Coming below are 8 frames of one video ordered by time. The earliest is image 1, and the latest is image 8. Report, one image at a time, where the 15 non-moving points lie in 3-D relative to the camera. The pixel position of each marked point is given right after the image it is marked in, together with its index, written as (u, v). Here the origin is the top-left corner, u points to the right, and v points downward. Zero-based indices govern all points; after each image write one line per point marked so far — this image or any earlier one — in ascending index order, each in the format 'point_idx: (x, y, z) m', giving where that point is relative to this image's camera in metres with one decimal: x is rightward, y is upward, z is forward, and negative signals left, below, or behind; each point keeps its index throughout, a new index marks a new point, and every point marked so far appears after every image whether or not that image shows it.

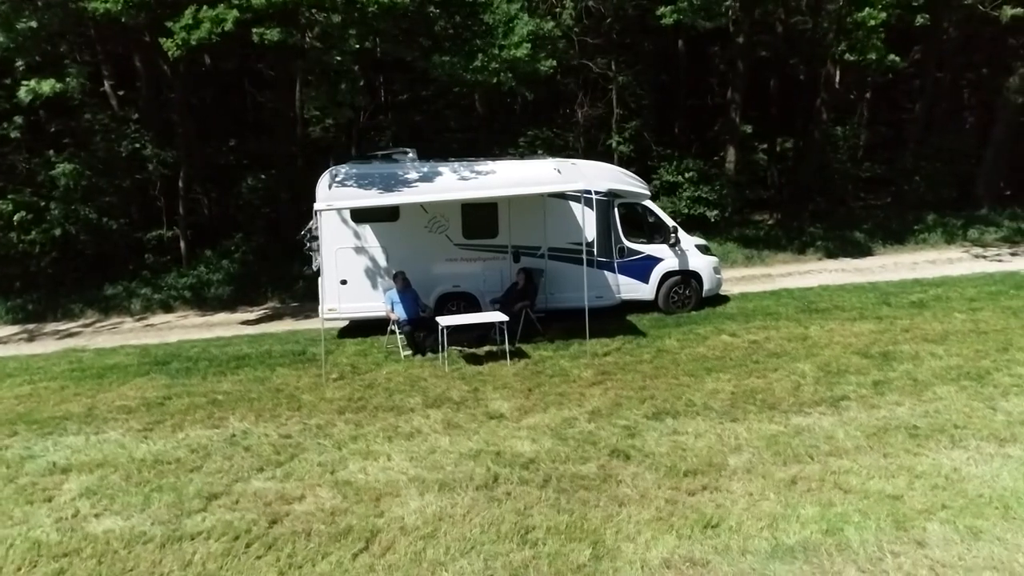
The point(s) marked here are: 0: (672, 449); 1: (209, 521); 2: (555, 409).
0: (+1.6, -1.6, +7.3) m
1: (-2.6, -2.0, +6.2) m
2: (+0.5, -1.5, +8.7) m
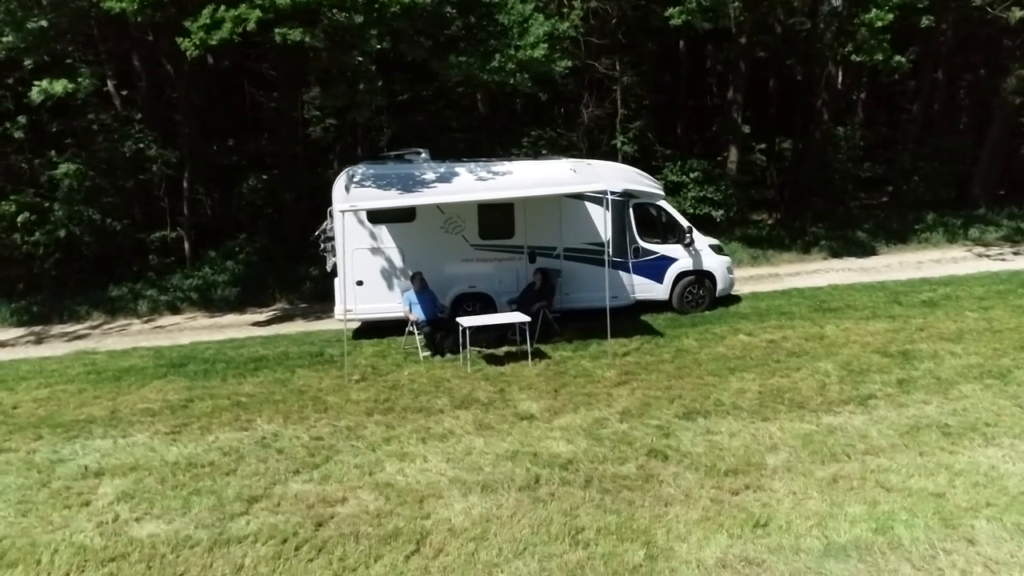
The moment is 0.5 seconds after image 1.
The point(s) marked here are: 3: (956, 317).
0: (+2.0, -1.6, +7.4) m
1: (-2.2, -2.0, +6.2) m
2: (+0.9, -1.5, +8.7) m
3: (+7.7, -0.5, +12.5) m
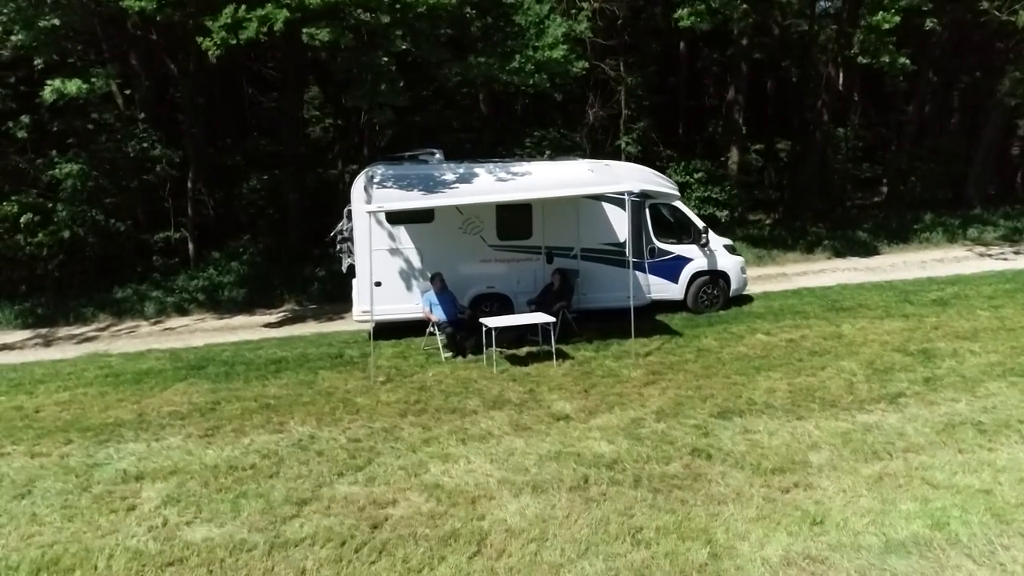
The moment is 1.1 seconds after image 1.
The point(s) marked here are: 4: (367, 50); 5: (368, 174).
0: (+2.5, -1.6, +7.4) m
1: (-1.7, -2.1, +6.2) m
2: (+1.3, -1.5, +8.8) m
3: (+8.0, -0.5, +12.7) m
4: (-2.3, +3.9, +11.8) m
5: (-2.4, +1.9, +12.3) m
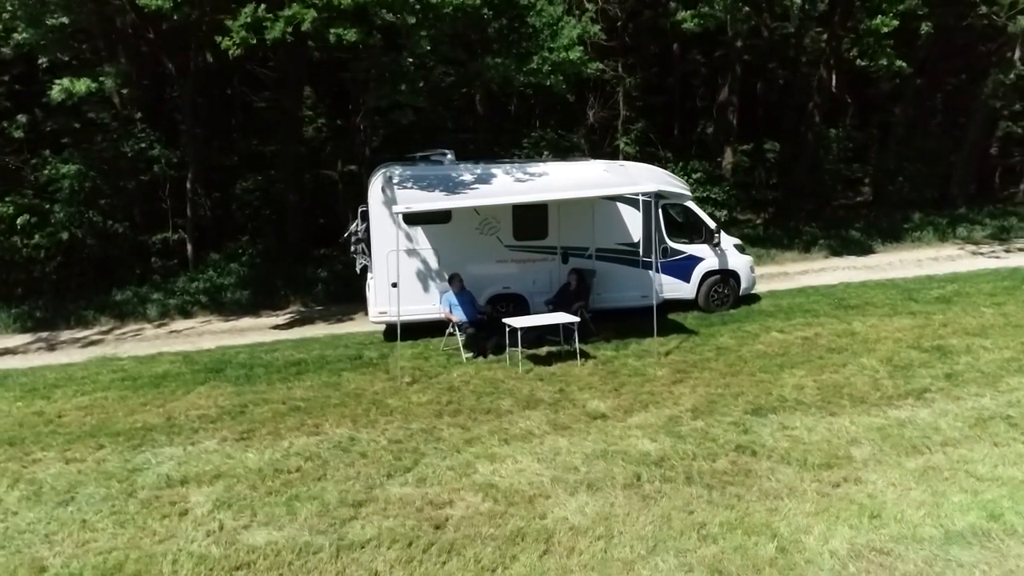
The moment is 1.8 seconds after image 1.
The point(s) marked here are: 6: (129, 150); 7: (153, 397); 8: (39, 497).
0: (+3.0, -1.6, +7.6) m
1: (-1.2, -2.1, +6.2) m
2: (+1.7, -1.5, +8.8) m
3: (+8.3, -0.4, +13.0) m
4: (-2.0, +3.9, +11.7) m
5: (-2.1, +1.9, +12.2) m
6: (-9.5, +3.4, +17.8) m
7: (-5.1, -1.5, +10.2) m
8: (-4.6, -2.1, +7.1) m
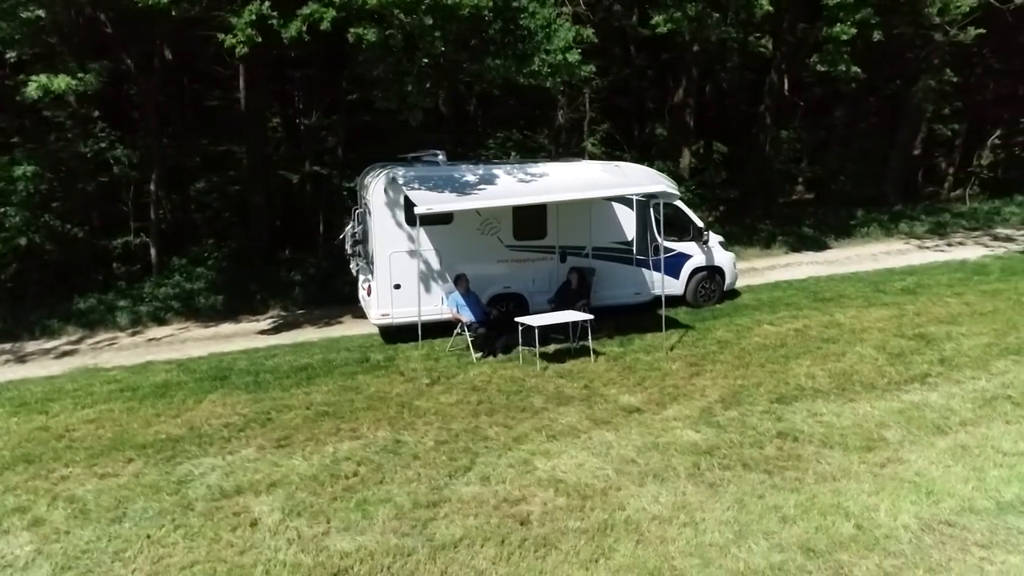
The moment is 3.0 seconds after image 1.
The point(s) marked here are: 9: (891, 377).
0: (+3.5, -1.6, +8.0) m
1: (-0.5, -2.1, +6.2) m
2: (+2.2, -1.4, +9.2) m
3: (+8.3, -0.3, +14.0) m
4: (-2.0, +3.8, +11.7) m
5: (-2.1, +1.9, +12.1) m
6: (-10.0, +3.3, +17.0) m
7: (-4.7, -1.6, +9.8) m
8: (-4.0, -2.1, +6.8) m
9: (+5.1, -1.2, +9.7) m
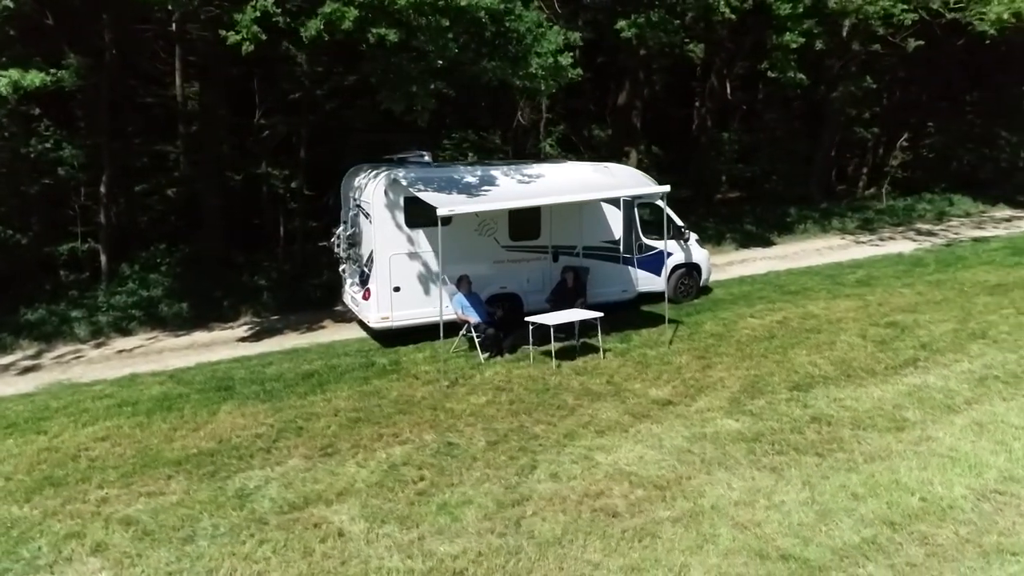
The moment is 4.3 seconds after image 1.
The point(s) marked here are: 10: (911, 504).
0: (+4.1, -1.5, +8.6) m
1: (+0.4, -2.1, +6.3) m
2: (+2.6, -1.4, +9.6) m
3: (+8.0, -0.1, +15.1) m
4: (-1.9, +3.8, +11.5) m
5: (-2.1, +1.8, +12.0) m
6: (-10.5, +3.0, +15.8) m
7: (-4.3, -1.7, +9.3) m
8: (-3.2, -2.2, +6.4) m
9: (+5.4, -1.1, +10.5) m
10: (+3.5, -1.9, +6.4) m
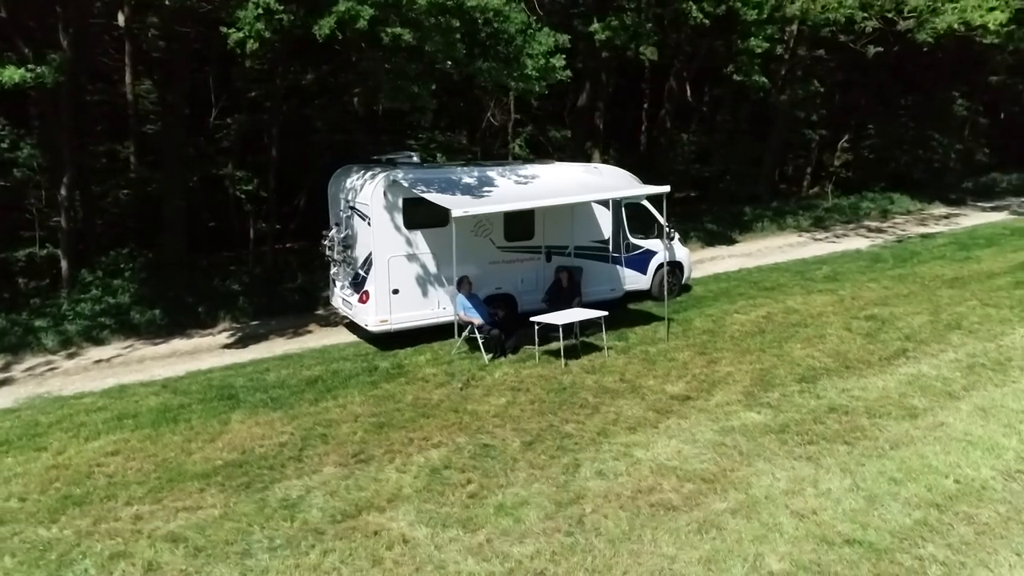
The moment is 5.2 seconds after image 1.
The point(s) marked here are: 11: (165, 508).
0: (+4.4, -1.4, +9.0) m
1: (+0.9, -2.1, +6.4) m
2: (+2.9, -1.3, +9.9) m
3: (+7.8, 0.0, +15.8) m
4: (-1.9, +3.7, +11.4) m
5: (-2.1, +1.8, +11.8) m
6: (-10.9, +2.8, +14.8) m
7: (-4.0, -1.8, +9.0) m
8: (-2.6, -2.3, +6.2) m
9: (+5.6, -1.0, +11.0) m
10: (+4.1, -1.9, +6.8) m
11: (-3.4, -2.2, +7.0) m
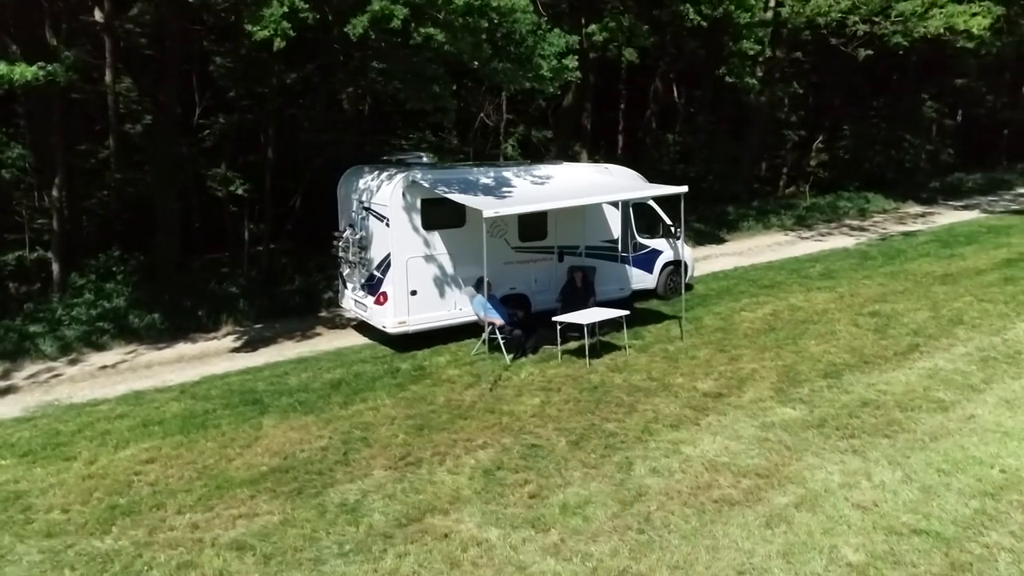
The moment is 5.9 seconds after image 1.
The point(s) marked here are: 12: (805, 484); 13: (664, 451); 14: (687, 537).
0: (+4.9, -1.4, +9.3) m
1: (+1.6, -2.1, +6.5) m
2: (+3.3, -1.3, +10.0) m
3: (+7.9, +0.1, +16.2) m
4: (-1.6, +3.7, +11.3) m
5: (-1.7, +1.8, +11.7) m
6: (-10.7, +2.7, +14.3) m
7: (-3.5, -1.8, +8.8) m
8: (-2.0, -2.3, +6.1) m
9: (+6.0, -1.0, +11.3) m
10: (+4.7, -1.8, +7.0) m
11: (-2.8, -2.2, +6.9) m
12: (+2.8, -1.9, +7.0) m
13: (+1.6, -1.8, +7.9) m
14: (+1.5, -2.1, +6.2) m
